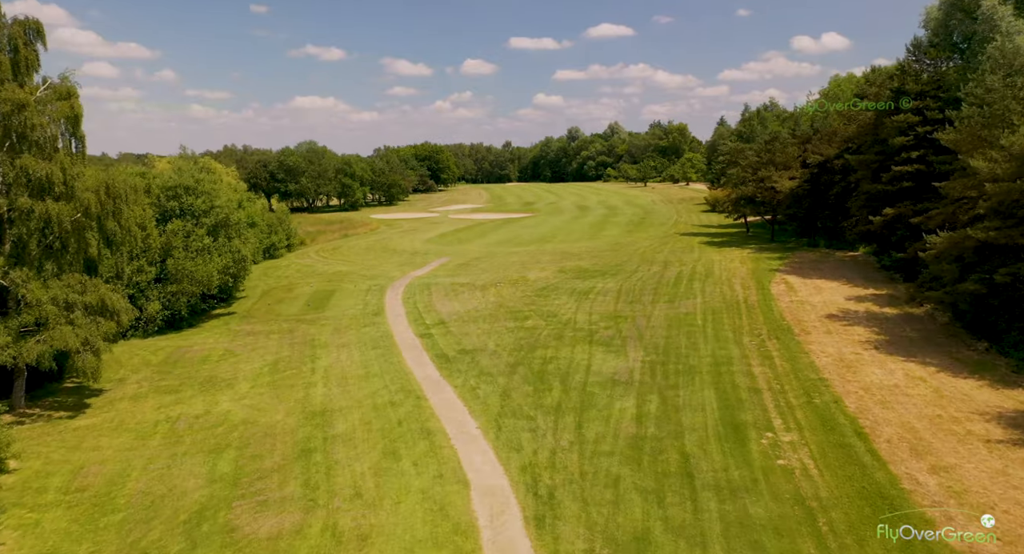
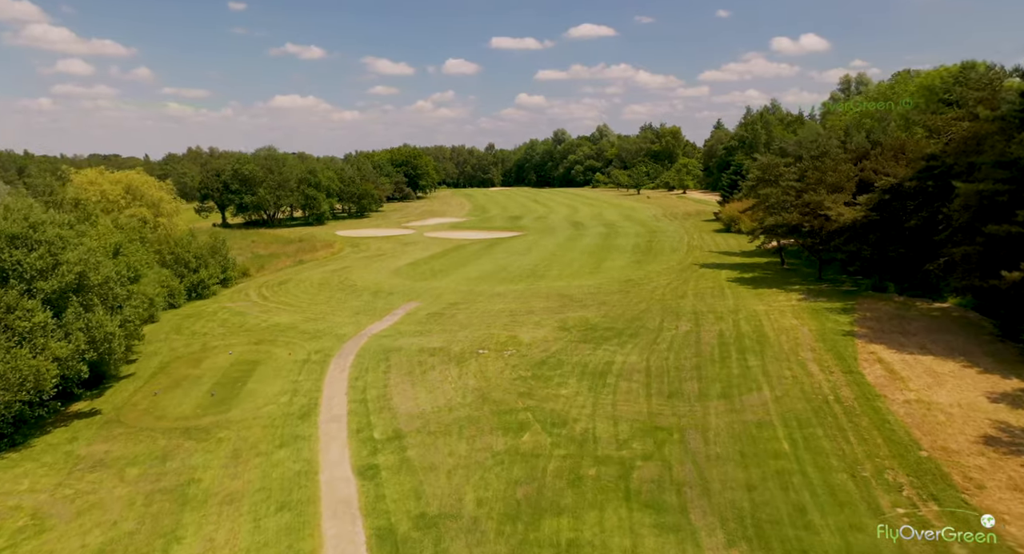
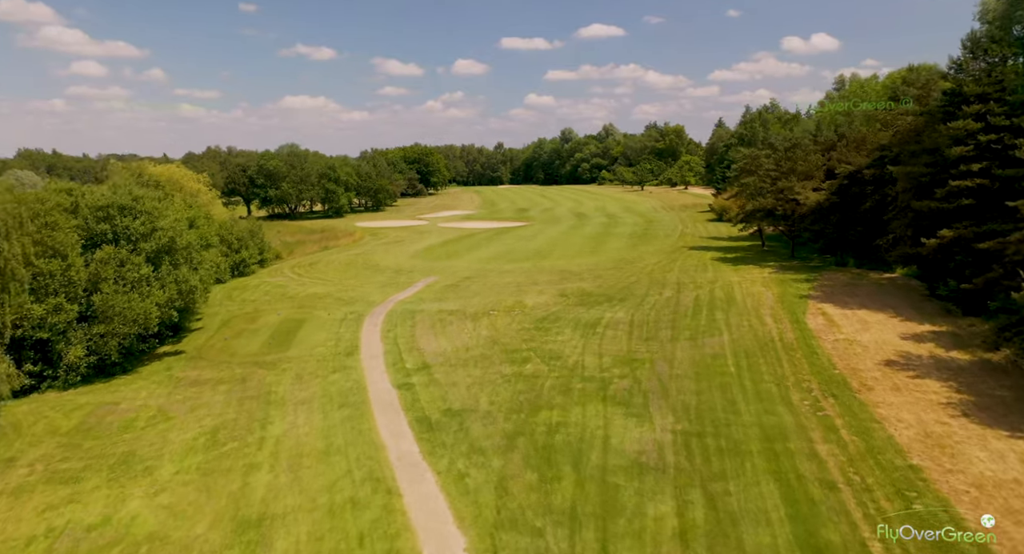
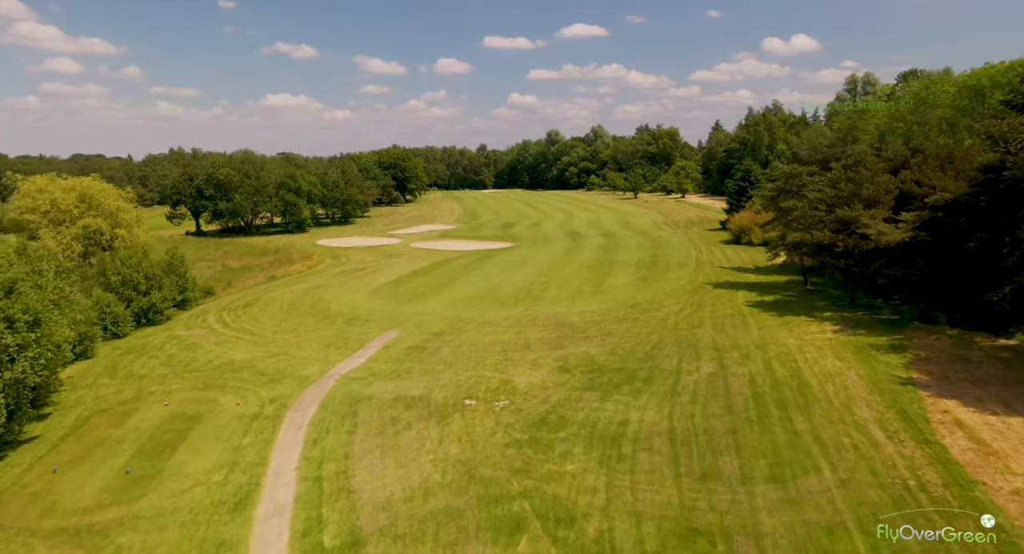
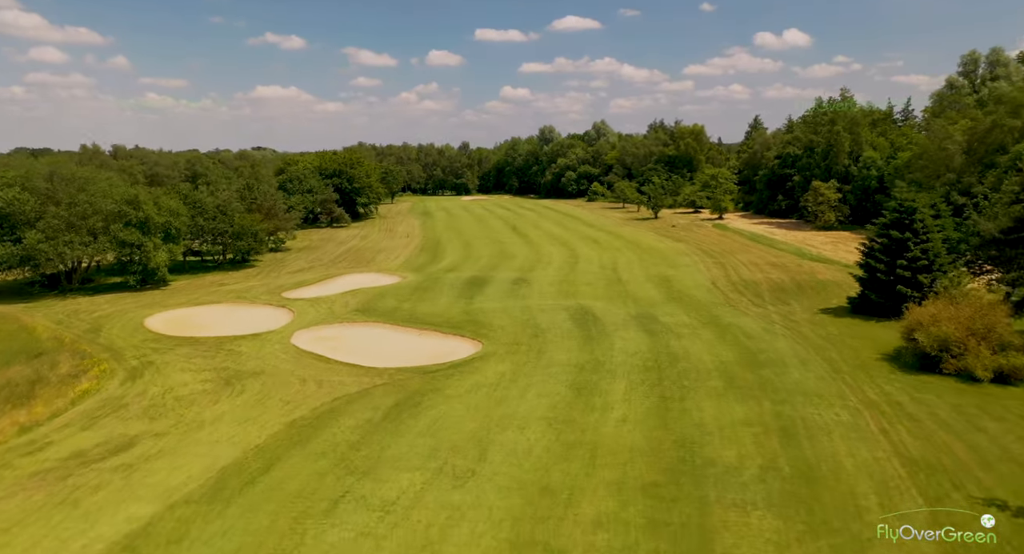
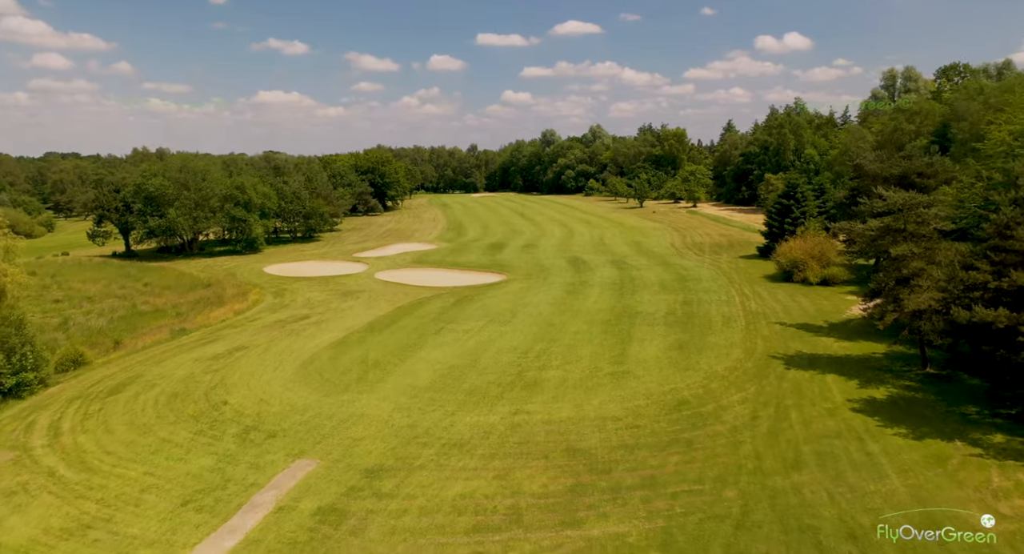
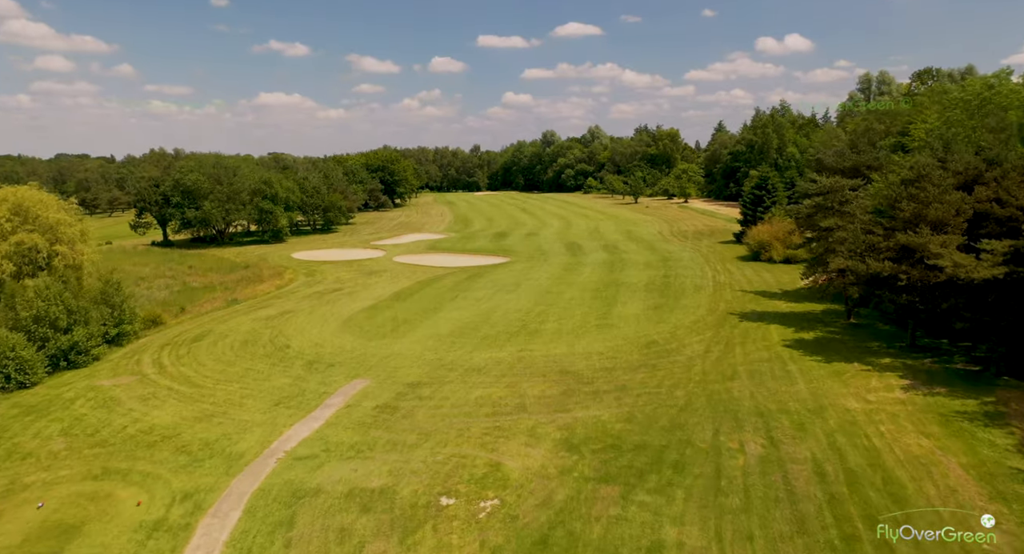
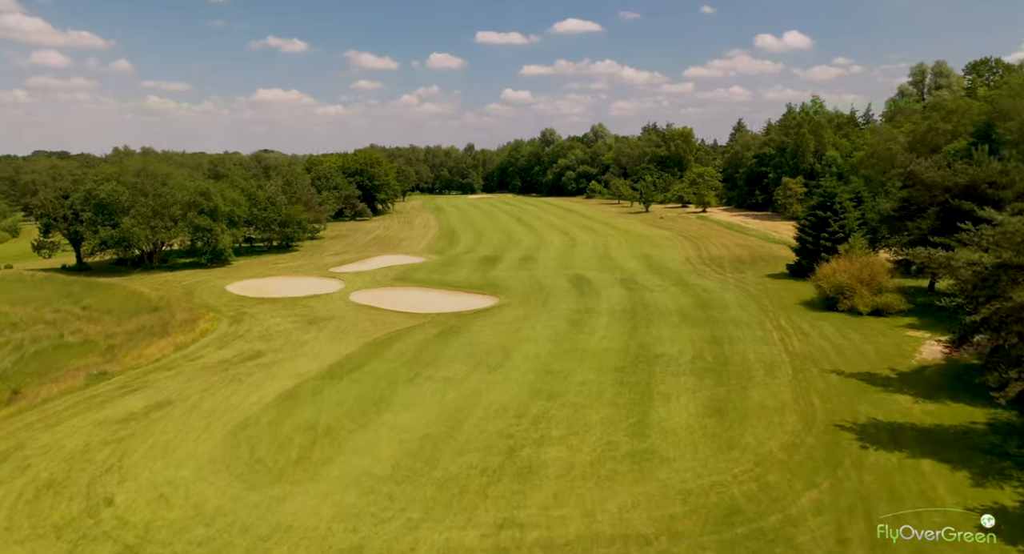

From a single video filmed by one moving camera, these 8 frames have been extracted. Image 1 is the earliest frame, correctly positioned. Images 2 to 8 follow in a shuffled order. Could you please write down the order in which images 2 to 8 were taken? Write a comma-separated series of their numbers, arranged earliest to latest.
3, 2, 4, 7, 6, 8, 5
